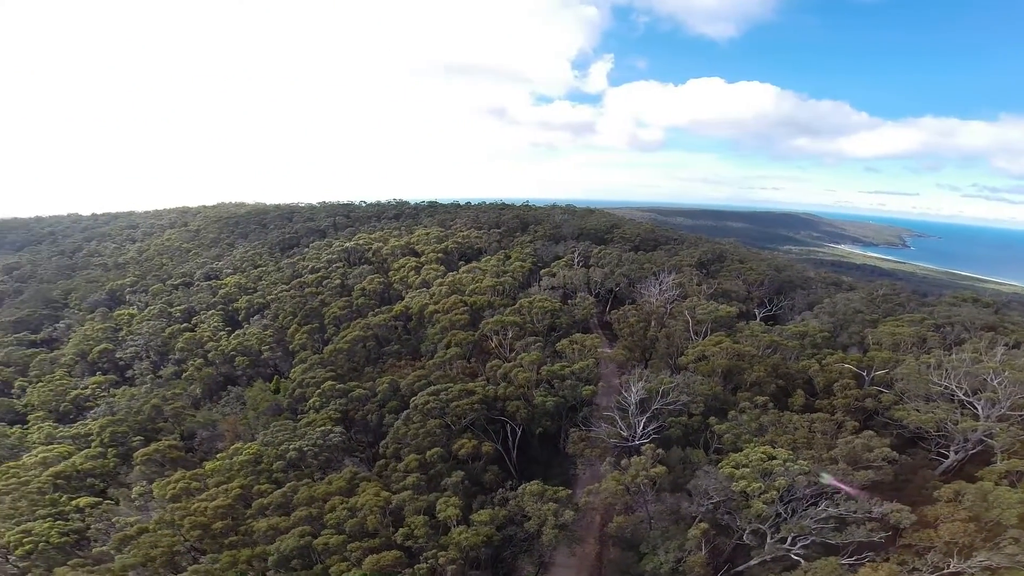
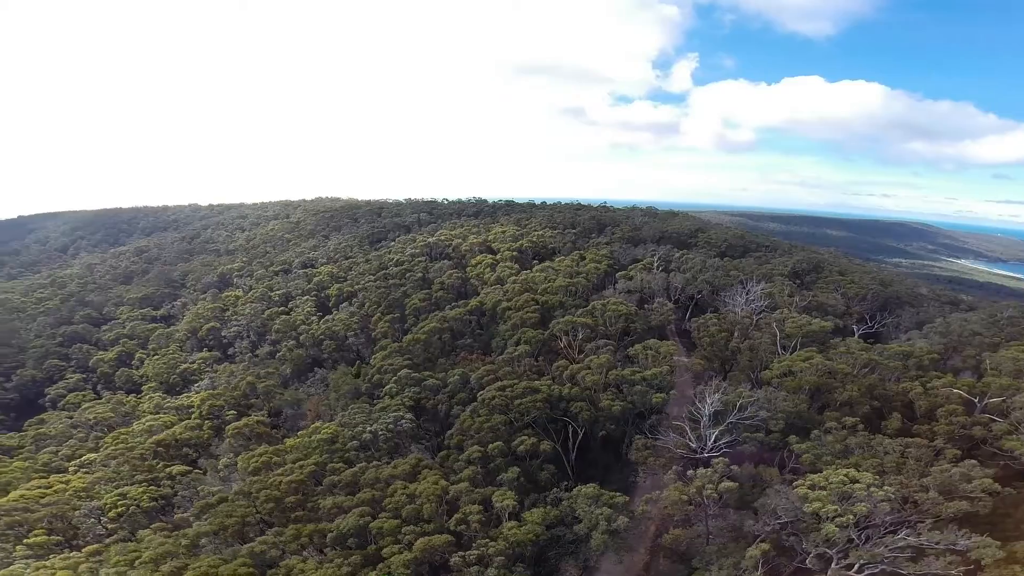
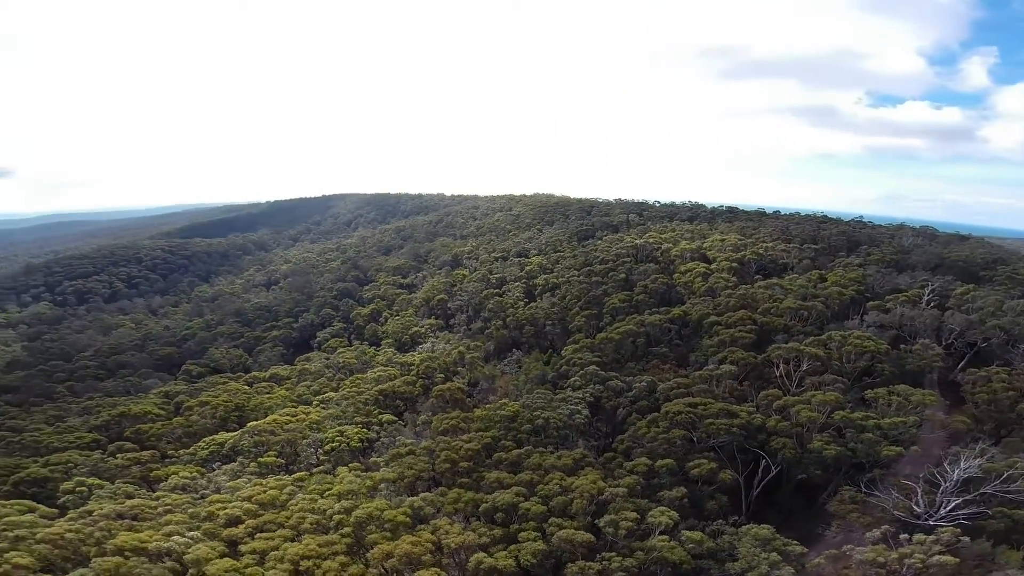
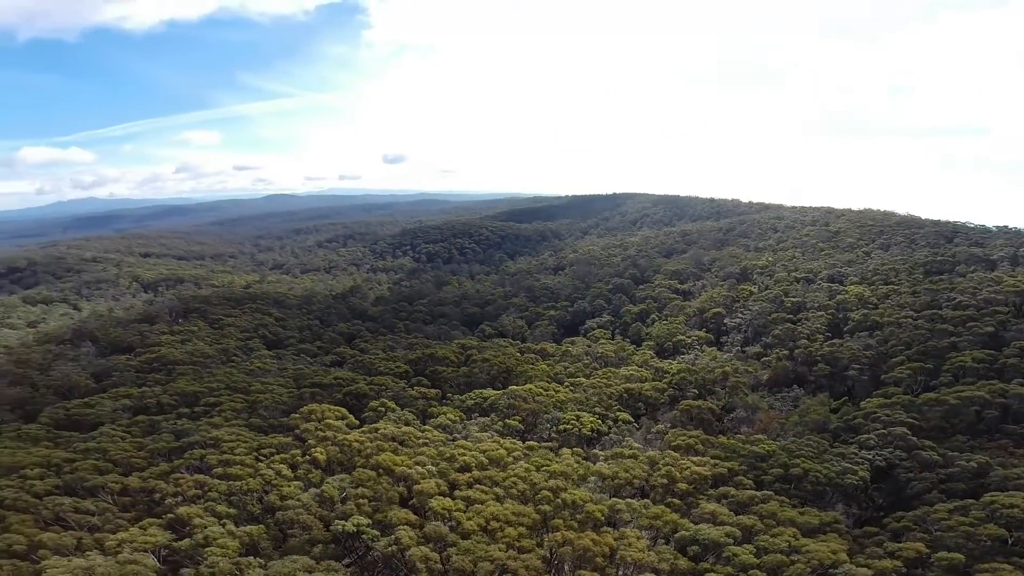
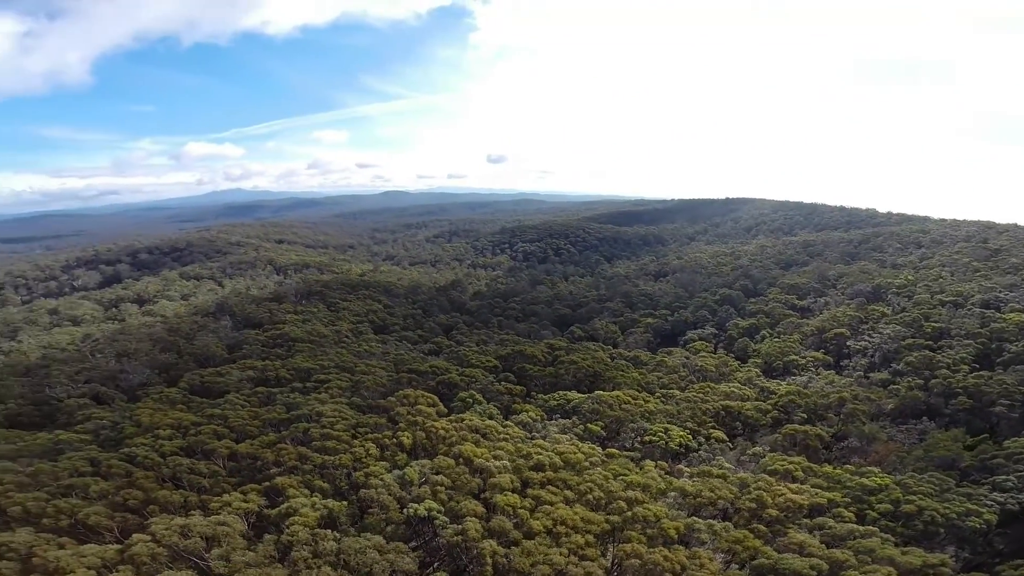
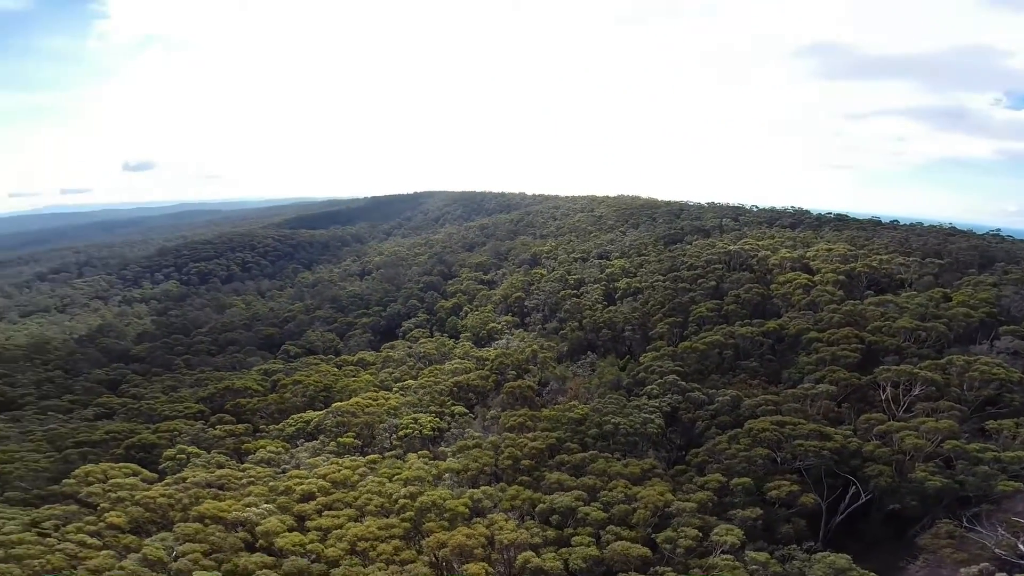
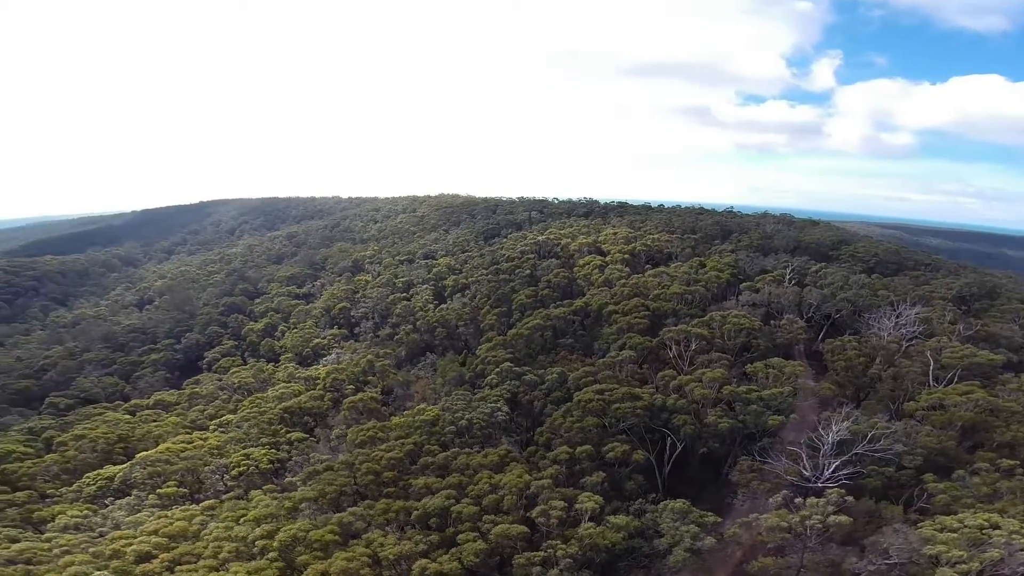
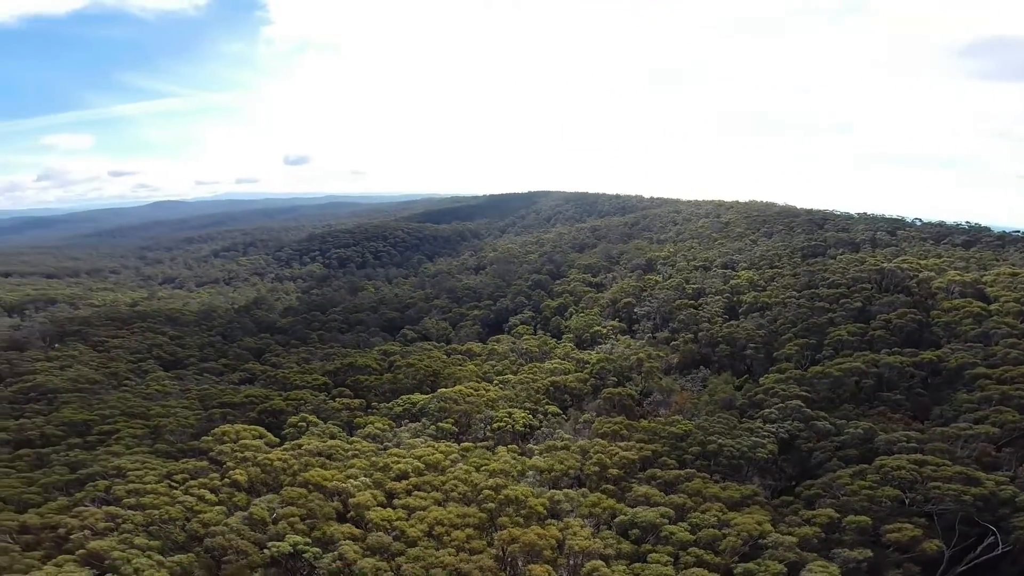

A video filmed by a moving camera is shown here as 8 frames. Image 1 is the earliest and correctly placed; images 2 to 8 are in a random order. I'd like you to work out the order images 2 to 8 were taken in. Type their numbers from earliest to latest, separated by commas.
2, 7, 3, 6, 8, 4, 5
